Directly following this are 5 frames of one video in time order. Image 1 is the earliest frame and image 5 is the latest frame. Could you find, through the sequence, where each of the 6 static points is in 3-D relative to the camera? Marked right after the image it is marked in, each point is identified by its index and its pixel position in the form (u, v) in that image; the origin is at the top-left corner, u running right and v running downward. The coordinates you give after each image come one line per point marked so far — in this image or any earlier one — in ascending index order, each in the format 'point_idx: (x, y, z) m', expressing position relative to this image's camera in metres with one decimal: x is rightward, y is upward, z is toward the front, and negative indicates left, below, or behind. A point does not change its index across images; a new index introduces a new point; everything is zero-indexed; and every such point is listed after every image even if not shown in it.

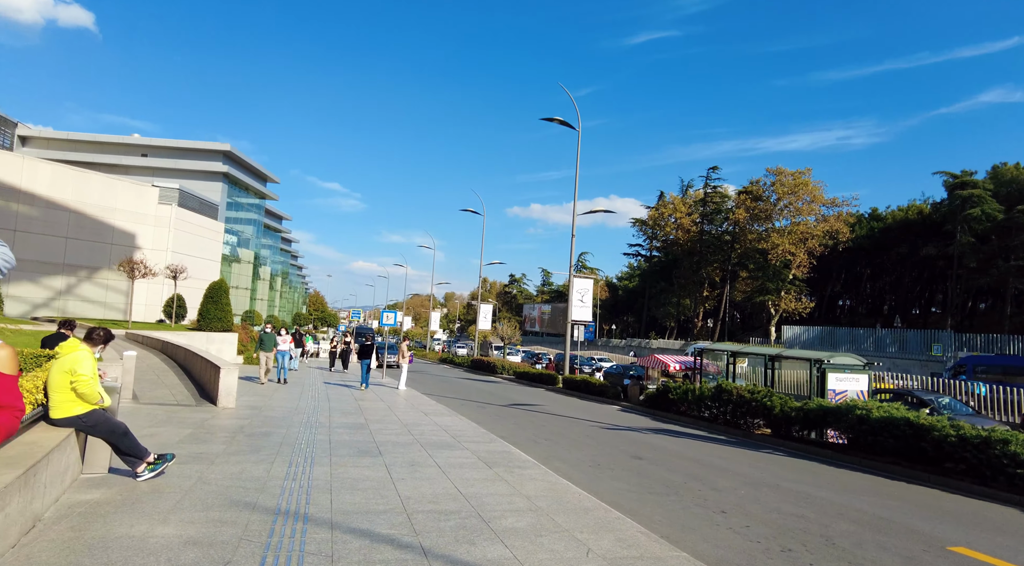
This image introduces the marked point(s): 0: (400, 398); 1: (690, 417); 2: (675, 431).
0: (-3.2, -3.3, +18.9) m
1: (+5.0, -3.8, +18.8) m
2: (+4.0, -3.7, +16.6) m
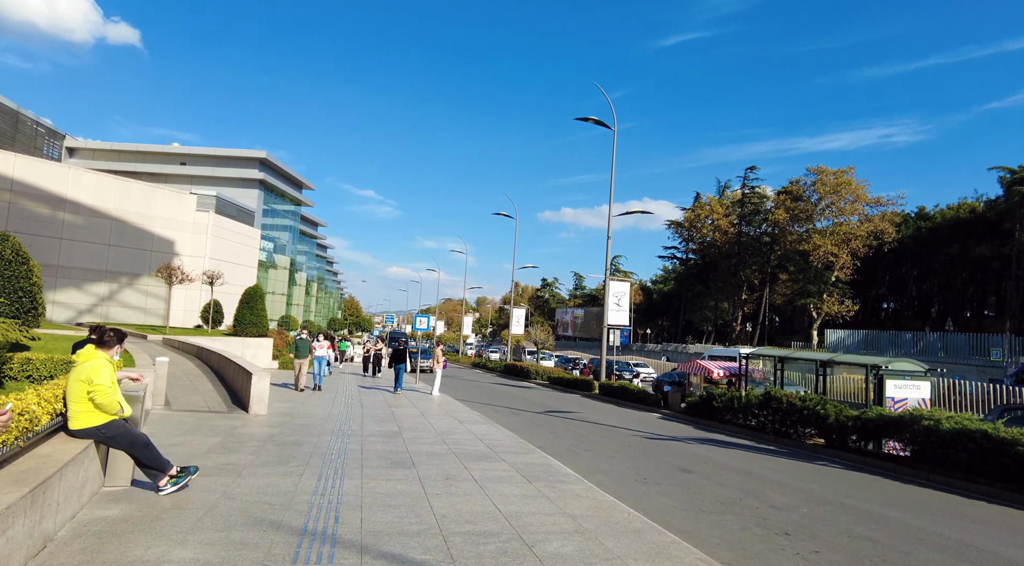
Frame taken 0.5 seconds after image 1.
0: (-2.2, -3.4, +18.5) m
1: (+6.0, -3.9, +18.0) m
2: (+4.9, -3.7, +15.8) m
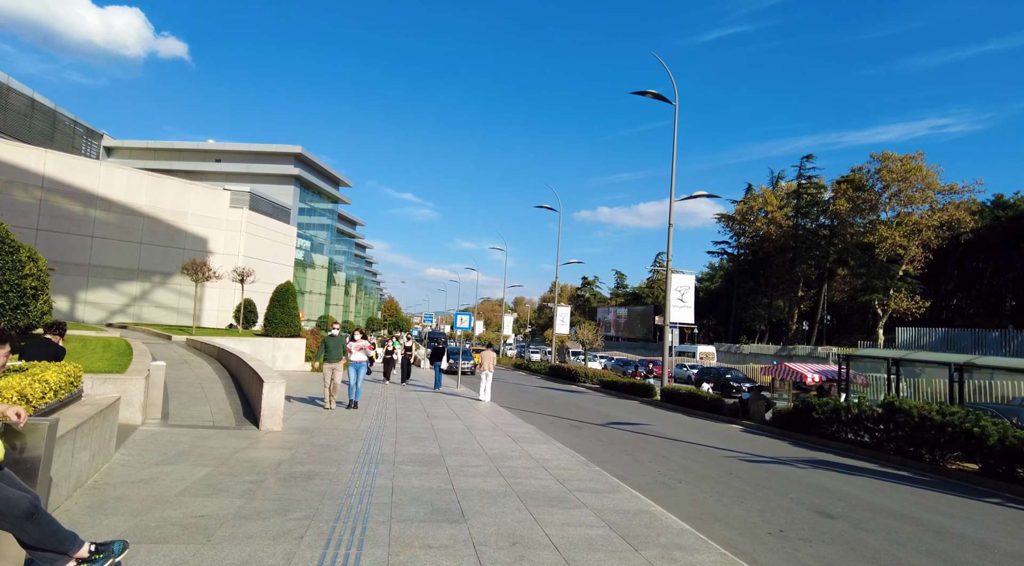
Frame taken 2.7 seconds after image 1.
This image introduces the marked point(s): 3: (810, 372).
0: (-0.8, -3.1, +15.9) m
1: (+7.4, -3.6, +14.9) m
2: (+6.2, -3.4, +12.8) m
3: (+8.3, -2.5, +18.6) m
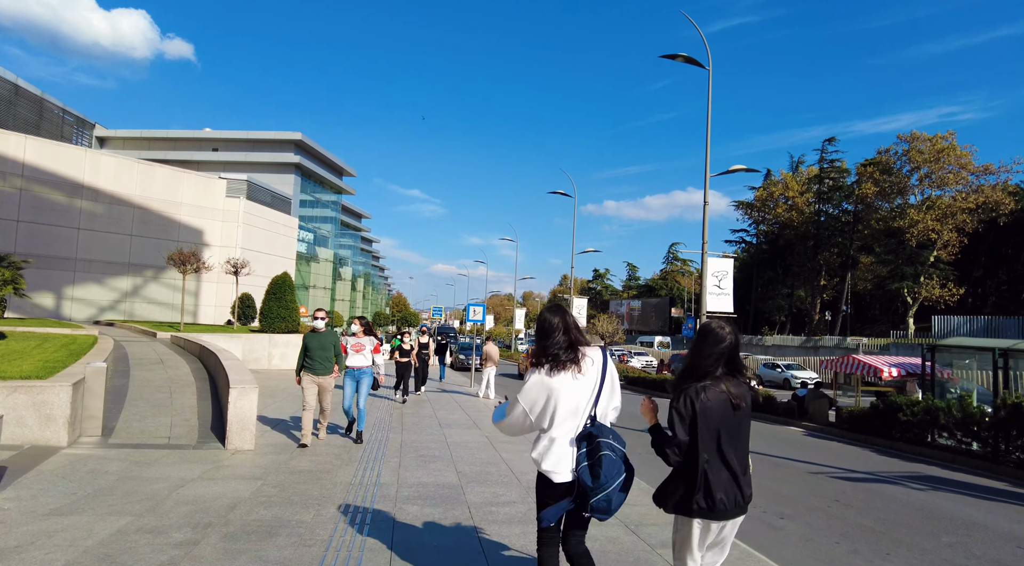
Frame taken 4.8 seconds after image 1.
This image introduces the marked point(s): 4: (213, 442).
0: (-0.2, -2.8, +13.3) m
1: (+7.9, -3.1, +12.3) m
2: (+6.7, -3.0, +10.2) m
3: (+8.9, -2.0, +16.0) m
4: (-4.1, -2.2, +9.2) m
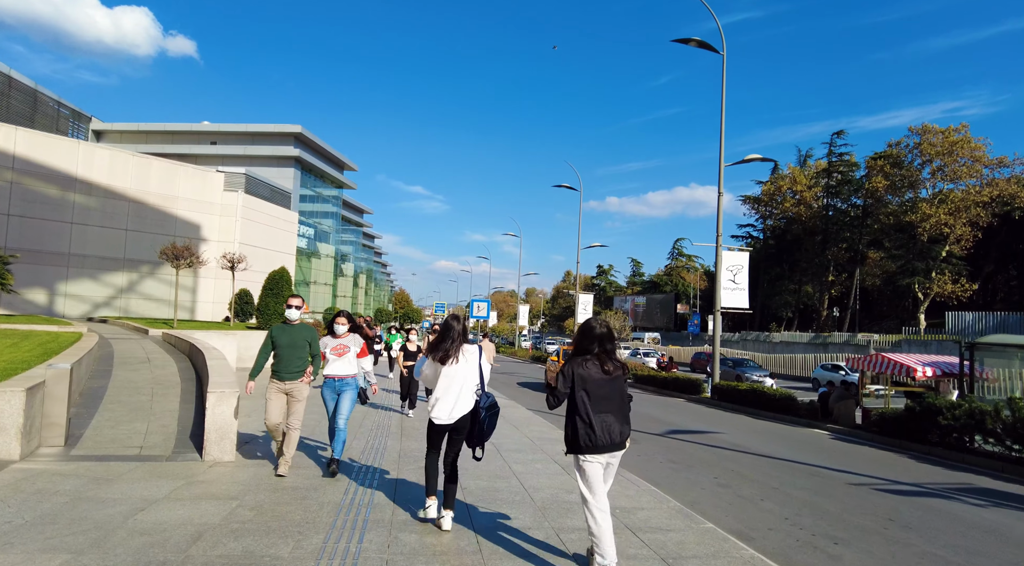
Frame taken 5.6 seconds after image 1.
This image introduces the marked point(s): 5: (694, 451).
0: (0.0, -2.7, +12.4) m
1: (+8.1, -3.0, +11.3) m
2: (+6.8, -2.9, +9.2) m
3: (+9.0, -1.8, +15.0) m
4: (-4.0, -2.1, +8.2) m
5: (+3.1, -2.8, +11.3) m
